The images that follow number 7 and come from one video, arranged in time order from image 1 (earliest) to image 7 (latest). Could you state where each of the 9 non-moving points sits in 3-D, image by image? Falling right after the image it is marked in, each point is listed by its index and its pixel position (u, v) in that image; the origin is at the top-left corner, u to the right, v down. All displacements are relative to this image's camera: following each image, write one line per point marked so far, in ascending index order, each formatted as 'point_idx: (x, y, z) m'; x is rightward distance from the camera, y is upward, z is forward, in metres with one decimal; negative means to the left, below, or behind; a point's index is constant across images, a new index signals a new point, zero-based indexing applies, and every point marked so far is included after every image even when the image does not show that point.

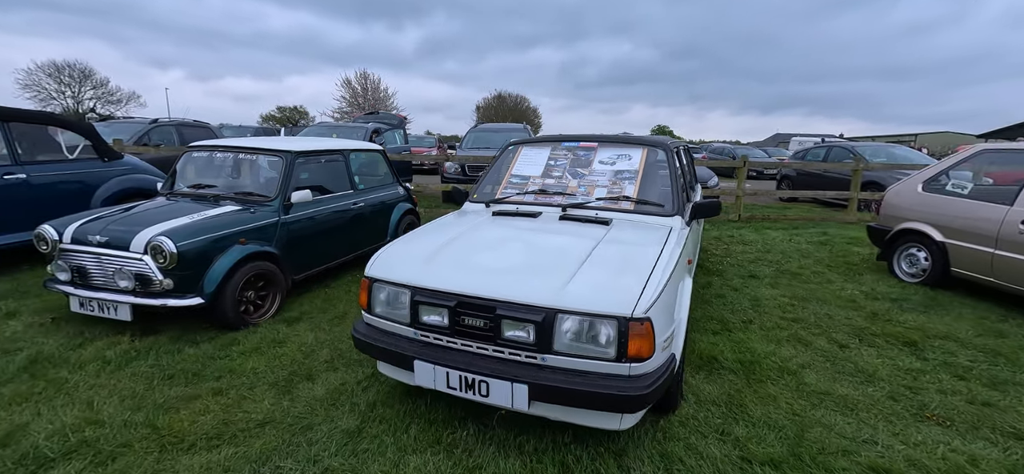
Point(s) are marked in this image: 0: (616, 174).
0: (+0.8, +0.5, +3.6) m
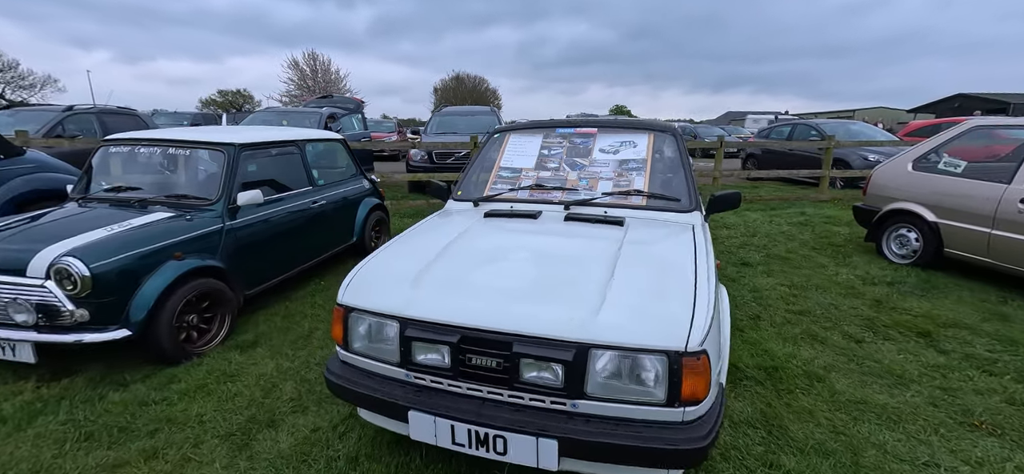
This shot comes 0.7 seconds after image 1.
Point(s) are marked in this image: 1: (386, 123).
0: (+0.7, +0.5, +3.1) m
1: (-4.7, +4.3, +17.8) m
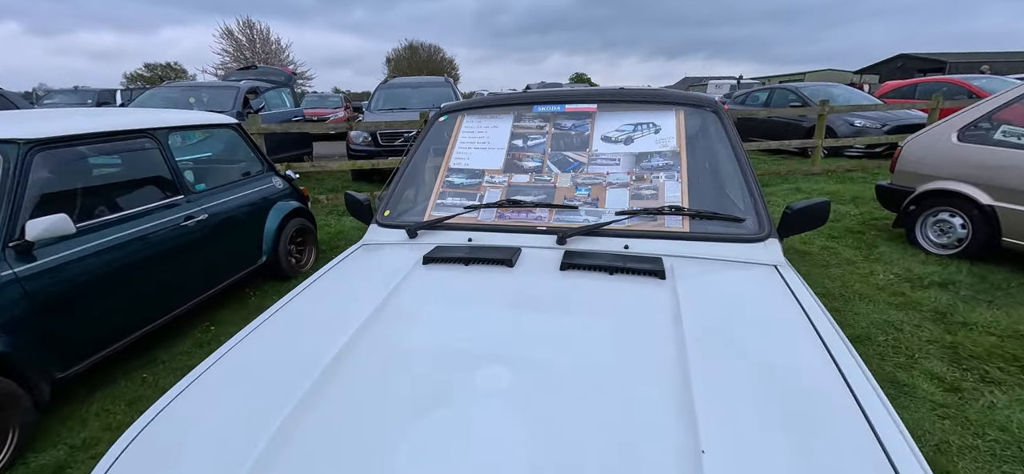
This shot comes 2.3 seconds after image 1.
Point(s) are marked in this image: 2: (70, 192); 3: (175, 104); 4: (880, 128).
0: (+0.5, +0.3, +2.0) m
1: (-6.1, +4.8, +15.9) m
2: (-2.5, +0.3, +2.7) m
3: (-5.7, +2.2, +7.9) m
4: (+7.0, +2.1, +8.9) m
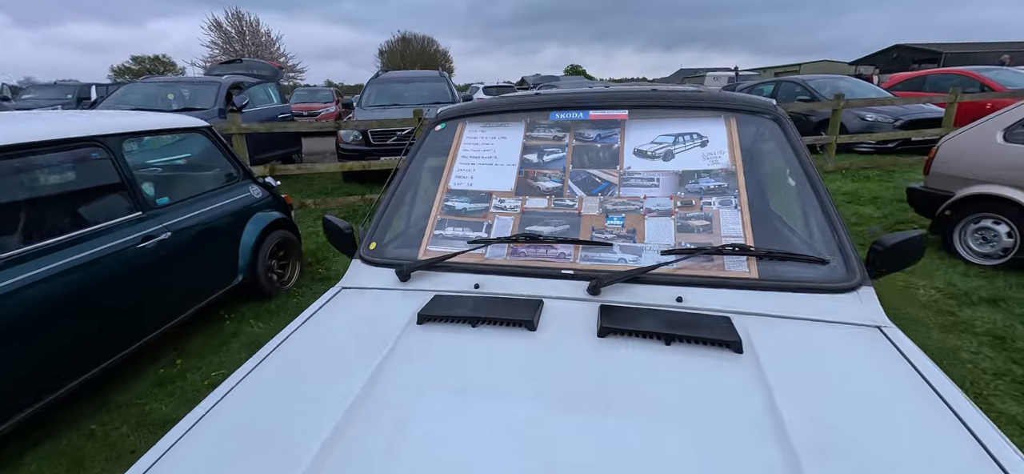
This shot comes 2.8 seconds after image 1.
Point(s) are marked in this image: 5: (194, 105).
0: (+0.6, +0.2, +1.6) m
1: (-6.2, +4.8, +15.4) m
2: (-2.5, +0.1, +2.3) m
3: (-5.7, +2.2, +7.4) m
4: (+6.9, +2.1, +8.5) m
5: (-5.0, +2.1, +7.3) m
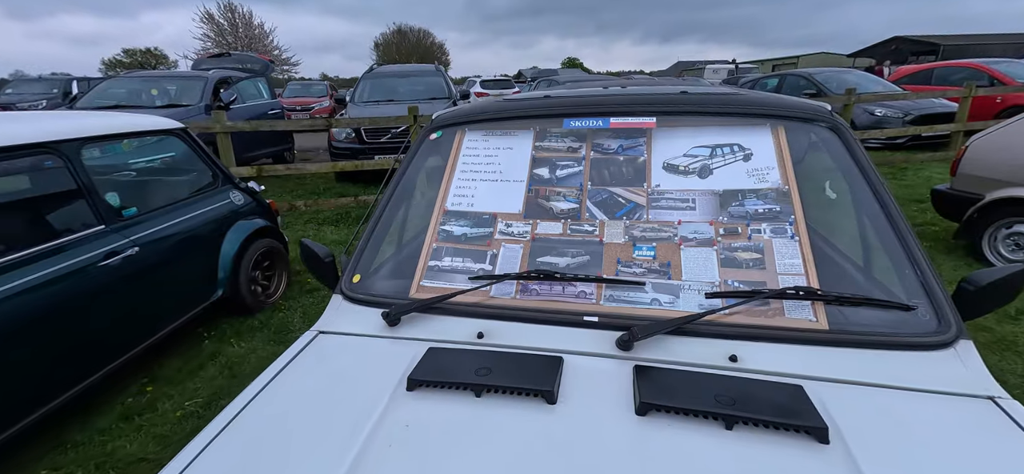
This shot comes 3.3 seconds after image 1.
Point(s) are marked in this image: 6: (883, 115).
0: (+0.6, +0.1, +1.4) m
1: (-6.3, +4.9, +15.1) m
2: (-2.4, 0.0, +2.0) m
3: (-5.7, +2.1, +7.1) m
4: (+6.9, +2.1, +8.3) m
5: (-5.0, +2.0, +7.0) m
6: (+6.7, +2.2, +8.4) m
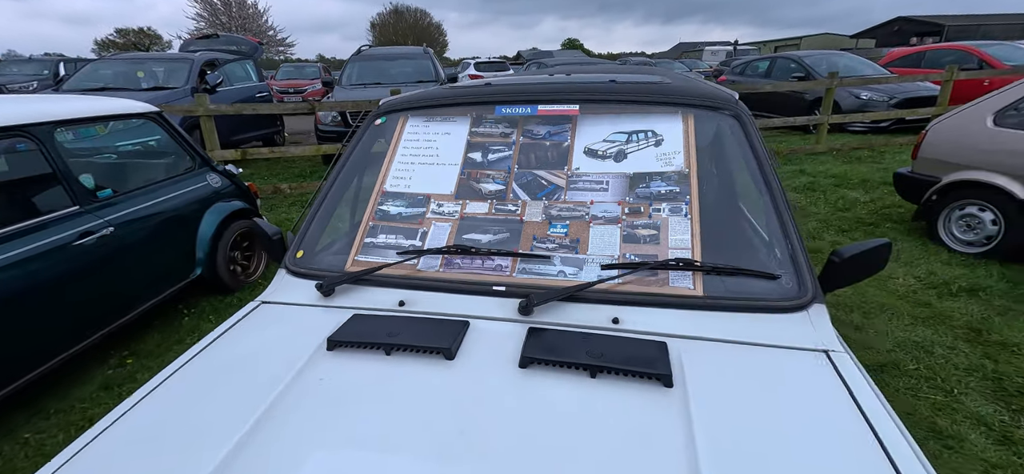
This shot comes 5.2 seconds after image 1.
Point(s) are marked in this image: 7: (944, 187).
0: (+0.4, +0.2, +1.5) m
1: (-6.5, +5.4, +15.0) m
2: (-2.7, +0.1, +2.1) m
3: (-5.9, +2.4, +7.1) m
4: (+6.7, +2.4, +8.3) m
5: (-5.2, +2.3, +7.1) m
6: (+6.5, +2.5, +8.5) m
7: (+3.6, +0.4, +3.9) m
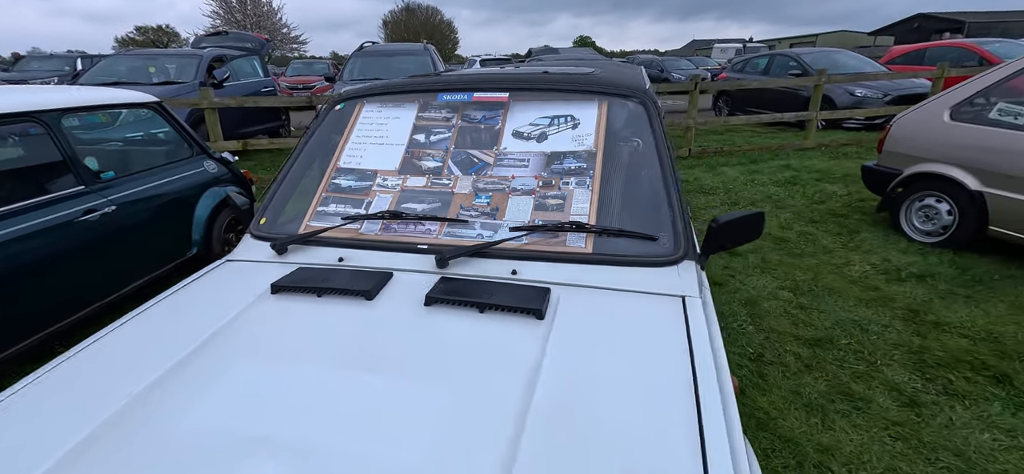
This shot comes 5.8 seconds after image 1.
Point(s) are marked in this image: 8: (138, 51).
0: (+0.1, +0.3, +1.7) m
1: (-6.4, +5.7, +15.3) m
2: (-2.9, +0.3, +2.4) m
3: (-6.0, +2.6, +7.5) m
4: (+6.6, +2.5, +8.4) m
5: (-5.3, +2.5, +7.4) m
6: (+6.4, +2.6, +8.5) m
7: (+3.5, +0.5, +4.1) m
8: (-6.4, +3.2, +8.0) m
